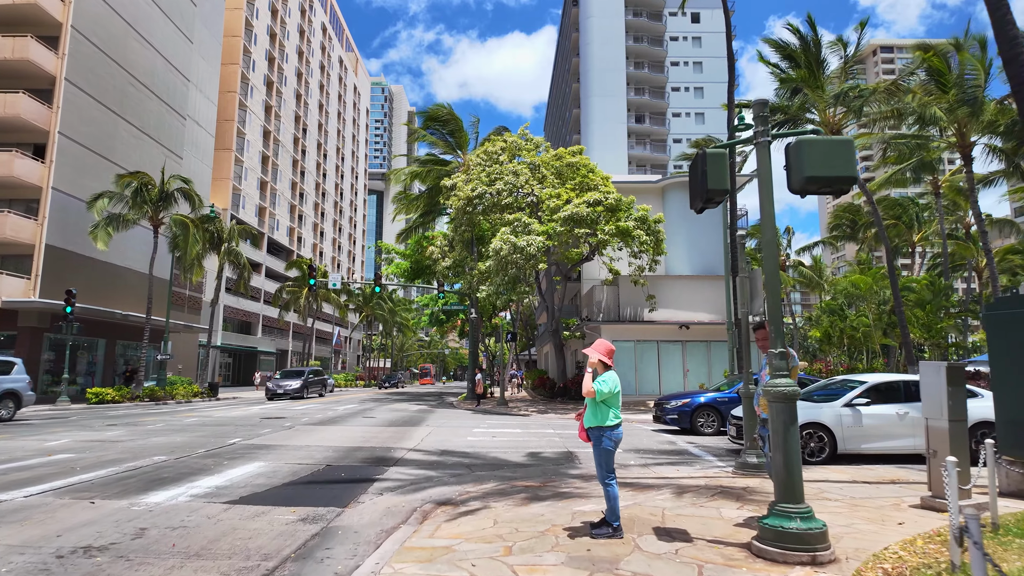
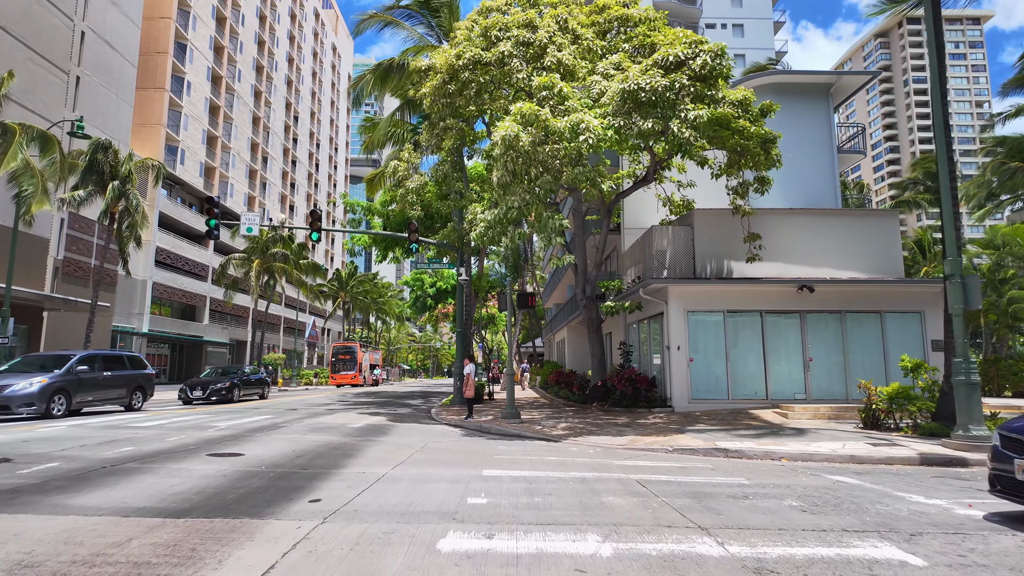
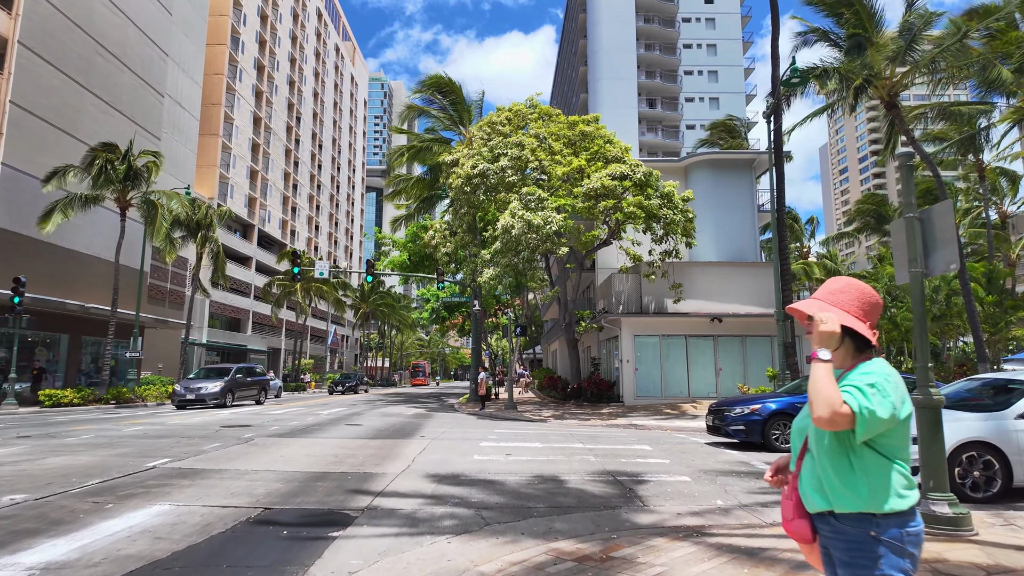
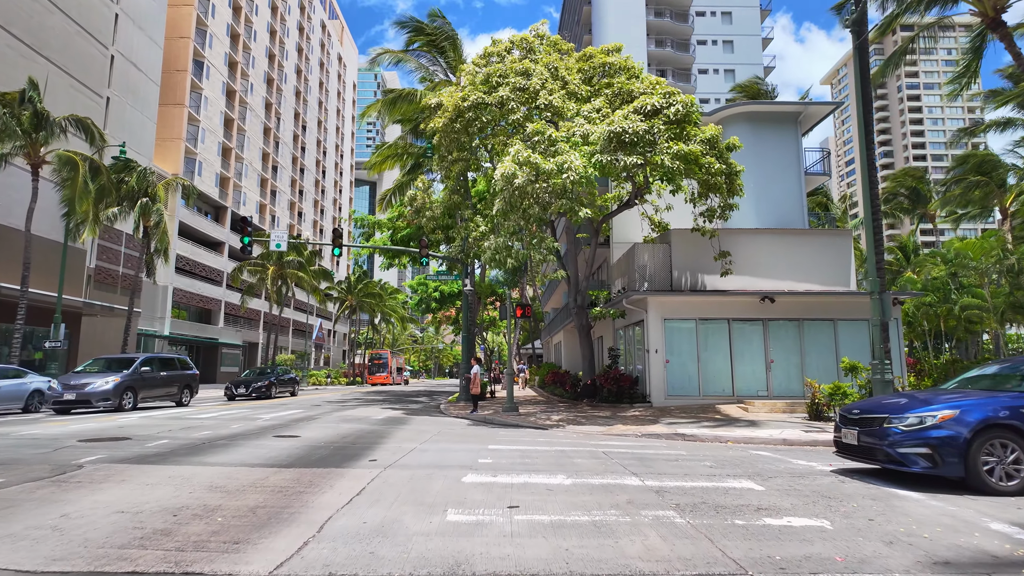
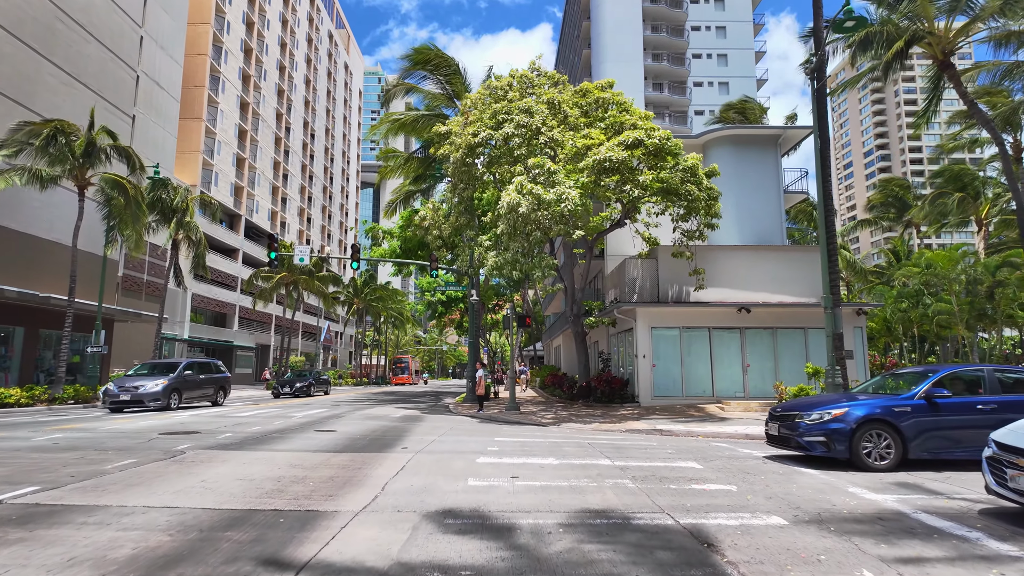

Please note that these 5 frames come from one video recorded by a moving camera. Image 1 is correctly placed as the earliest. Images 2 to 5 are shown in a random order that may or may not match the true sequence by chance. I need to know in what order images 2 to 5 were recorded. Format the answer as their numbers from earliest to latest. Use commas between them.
3, 5, 4, 2
